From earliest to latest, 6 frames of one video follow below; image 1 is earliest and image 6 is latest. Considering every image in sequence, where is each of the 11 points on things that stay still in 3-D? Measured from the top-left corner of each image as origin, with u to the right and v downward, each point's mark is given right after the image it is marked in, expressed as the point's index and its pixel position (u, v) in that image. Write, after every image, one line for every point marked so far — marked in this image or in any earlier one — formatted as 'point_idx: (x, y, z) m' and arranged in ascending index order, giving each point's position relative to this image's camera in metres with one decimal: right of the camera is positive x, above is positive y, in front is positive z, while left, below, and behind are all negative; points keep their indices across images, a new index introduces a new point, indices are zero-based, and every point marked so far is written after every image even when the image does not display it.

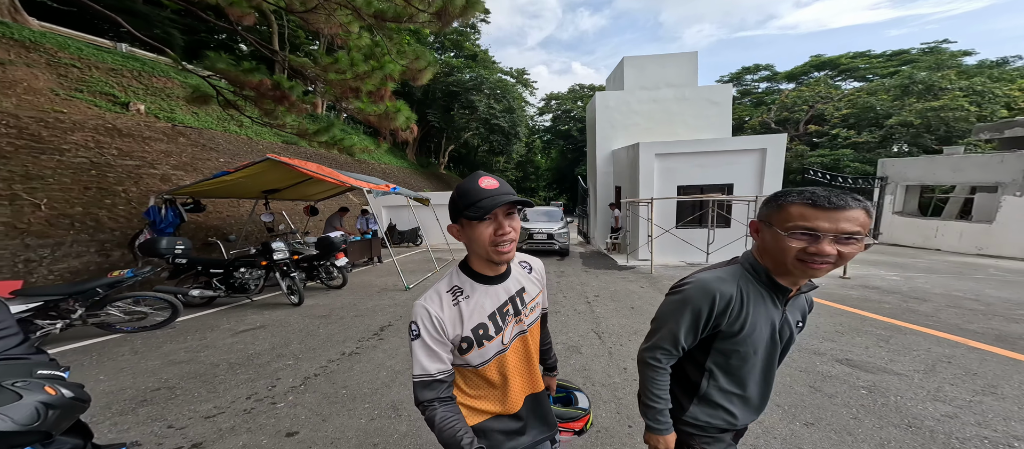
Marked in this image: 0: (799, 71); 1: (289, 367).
0: (+18.5, +9.9, +19.6) m
1: (-2.0, -1.3, +2.7) m
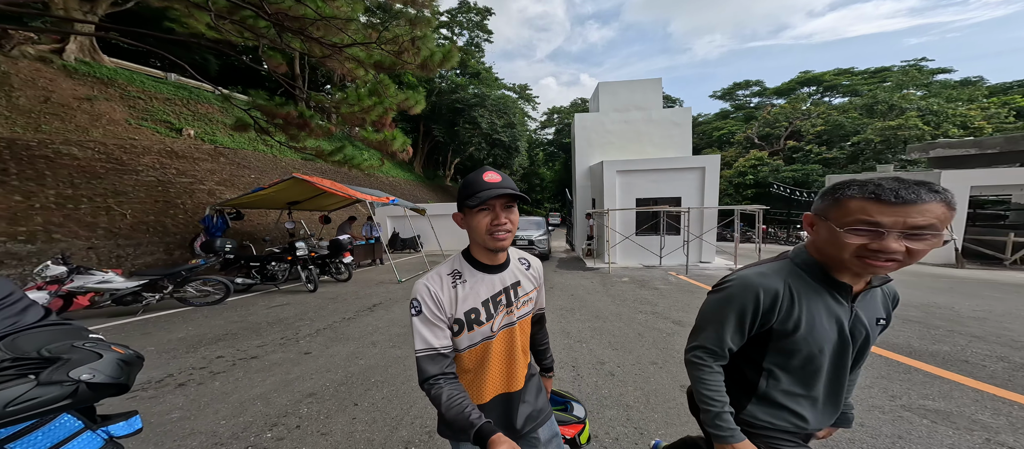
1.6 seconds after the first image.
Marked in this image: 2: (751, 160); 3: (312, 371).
0: (+18.5, +9.3, +20.5) m
1: (-2.7, -1.3, +4.0) m
2: (+11.4, +3.1, +14.4) m
3: (-1.9, -1.3, +2.8) m
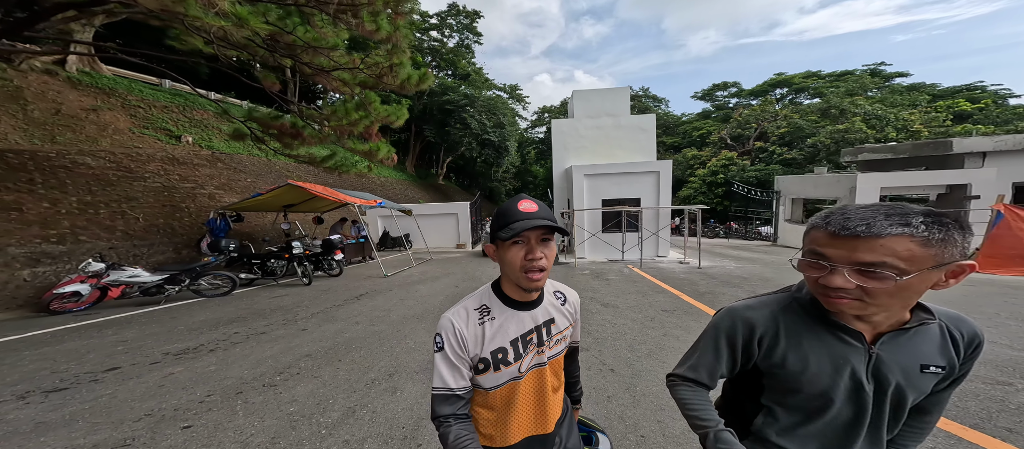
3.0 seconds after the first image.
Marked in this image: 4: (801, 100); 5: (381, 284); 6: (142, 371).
0: (+17.5, +9.6, +21.6) m
1: (-3.3, -1.4, +4.9) m
2: (+10.5, +3.3, +15.4) m
3: (-2.5, -1.3, +3.6) m
4: (+18.7, +8.0, +20.0) m
5: (-2.9, -1.3, +6.7) m
6: (-3.3, -1.3, +2.7) m
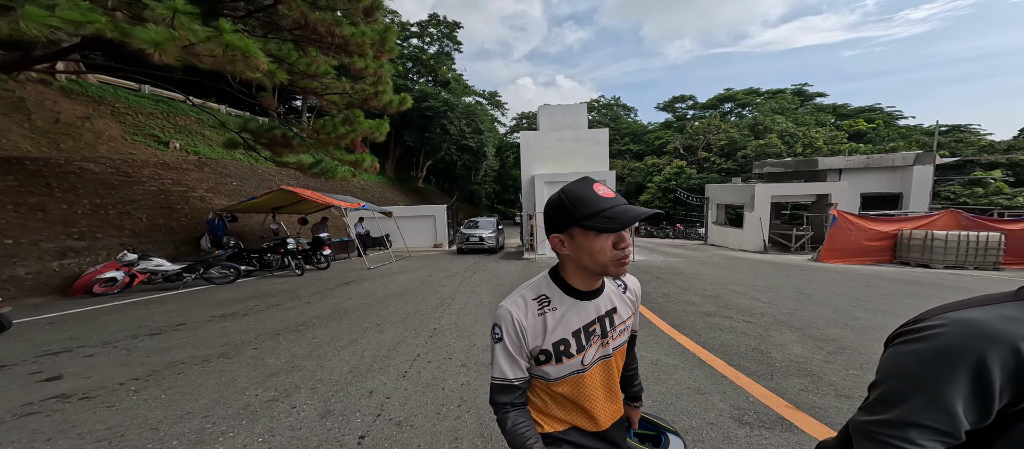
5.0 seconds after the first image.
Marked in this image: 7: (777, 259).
0: (+15.7, +9.5, +24.0) m
1: (-4.1, -1.3, +6.1) m
2: (+9.1, +3.2, +17.4) m
3: (-3.2, -1.3, +4.9) m
4: (+17.0, +7.9, +22.6) m
5: (-3.8, -1.3, +7.9) m
6: (-4.0, -1.3, +3.9) m
7: (+7.2, -0.9, +8.3) m
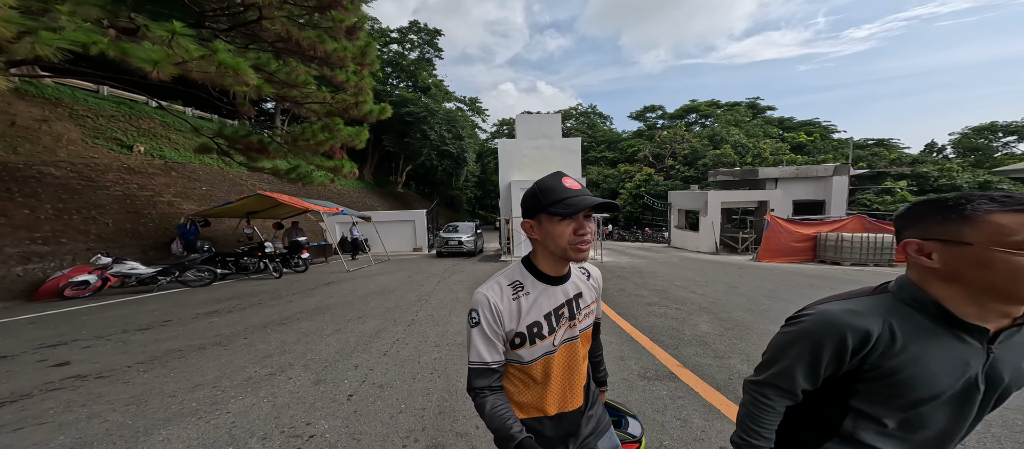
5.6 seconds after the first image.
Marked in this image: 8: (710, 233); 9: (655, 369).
0: (+13.9, +9.1, +25.7) m
1: (-4.7, -1.4, +6.3) m
2: (+7.7, +2.9, +18.5) m
3: (-3.7, -1.4, +5.2) m
4: (+15.3, +7.6, +24.3) m
5: (-4.5, -1.4, +8.1) m
6: (-4.4, -1.3, +4.1) m
7: (+6.5, -1.0, +9.3) m
8: (+6.8, -0.3, +10.6) m
9: (+1.2, -1.2, +2.5) m
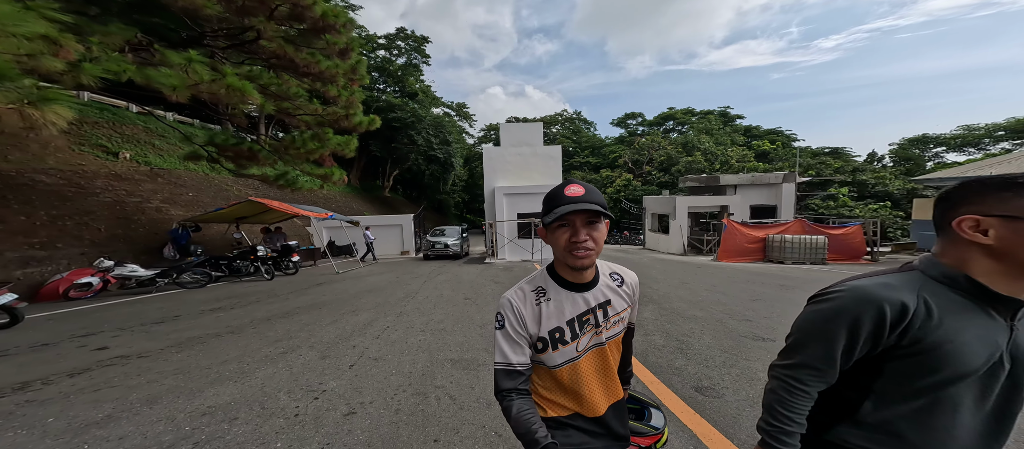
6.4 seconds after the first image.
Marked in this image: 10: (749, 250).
0: (+12.7, +8.9, +26.9) m
1: (-5.2, -1.5, +6.7) m
2: (+6.8, +2.8, +19.5) m
3: (-4.1, -1.4, +5.6) m
4: (+14.1, +7.4, +25.6) m
5: (-5.0, -1.5, +8.6) m
6: (-4.8, -1.4, +4.6) m
7: (+5.9, -1.1, +10.1) m
8: (+6.2, -0.4, +11.5) m
9: (+0.9, -1.2, +3.2) m
10: (+6.7, -0.7, +8.7) m
